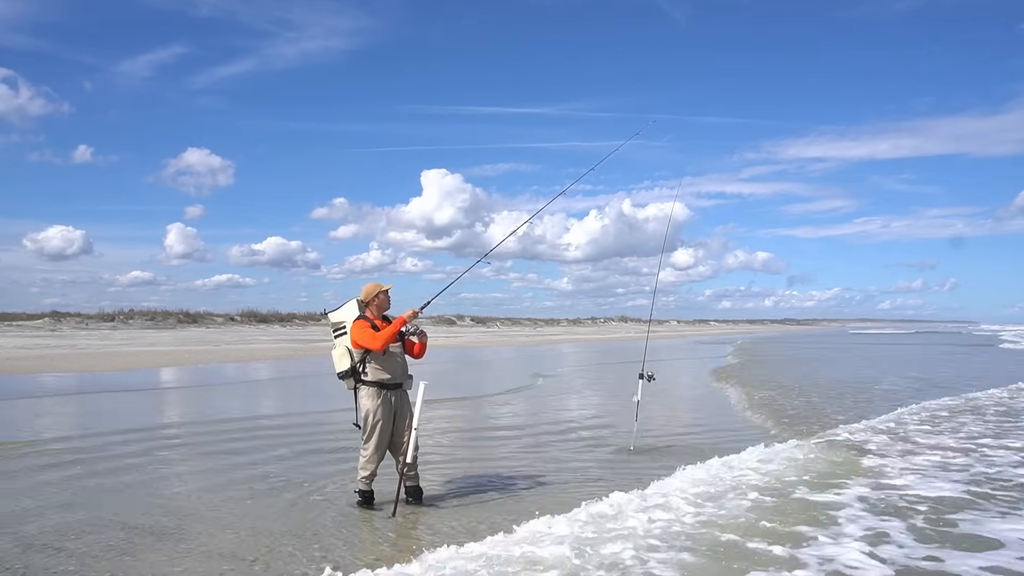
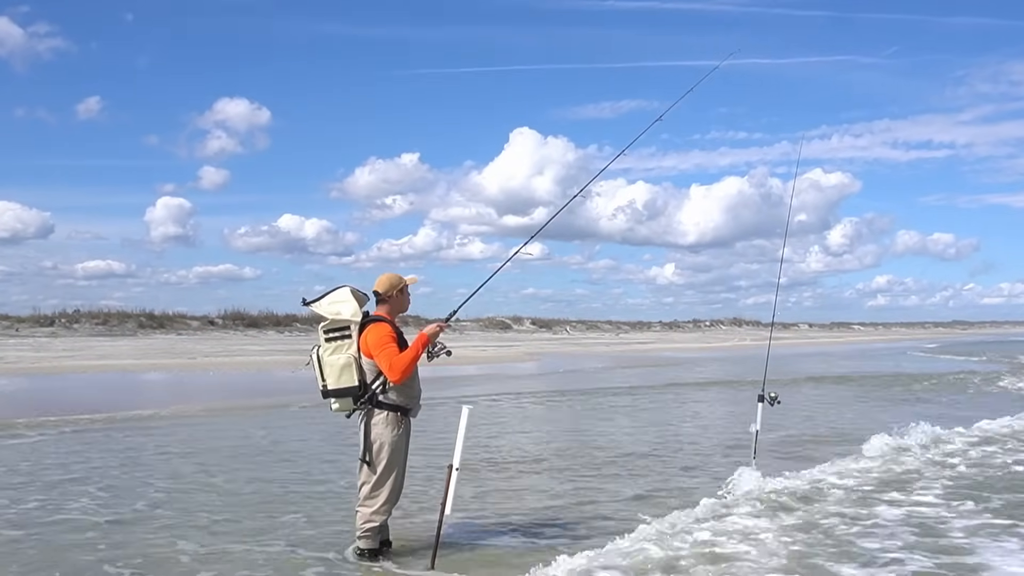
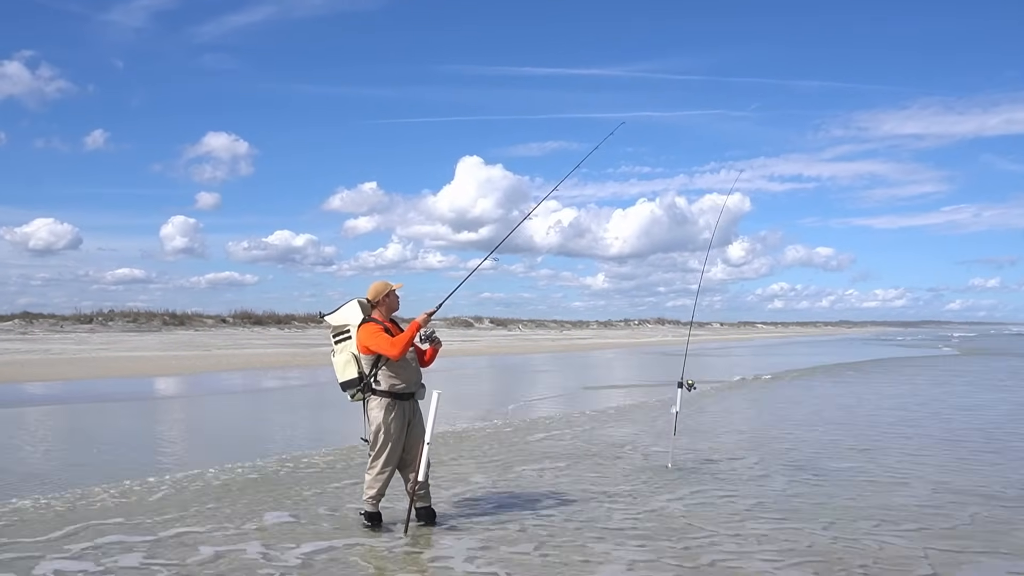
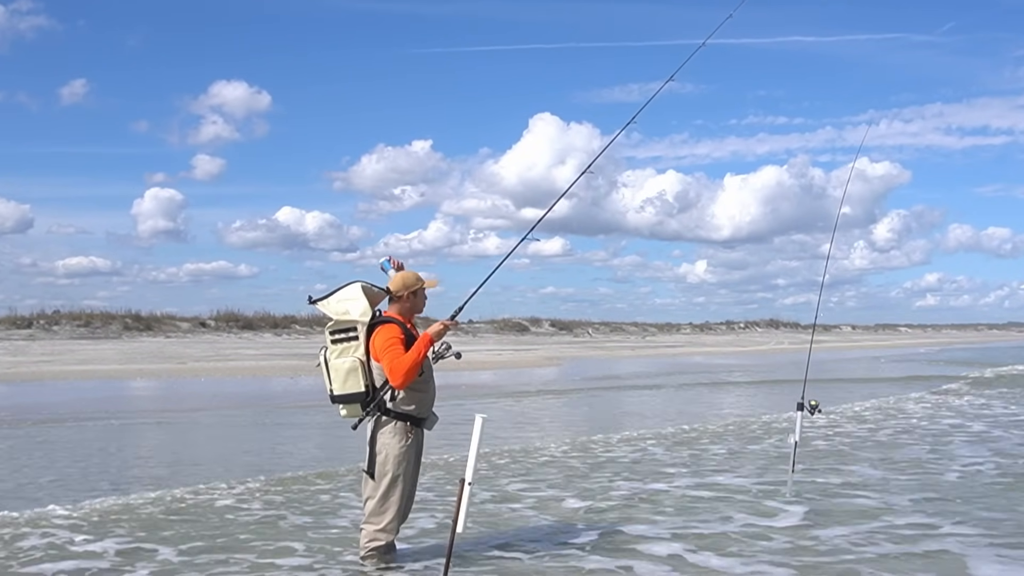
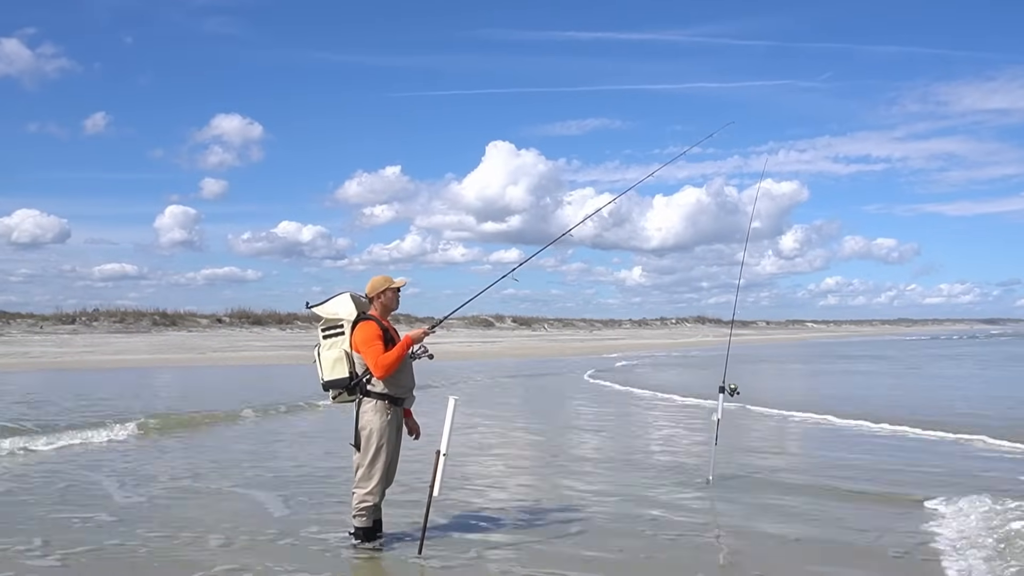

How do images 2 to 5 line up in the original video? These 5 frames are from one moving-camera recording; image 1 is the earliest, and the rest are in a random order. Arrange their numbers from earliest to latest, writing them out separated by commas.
3, 5, 2, 4
